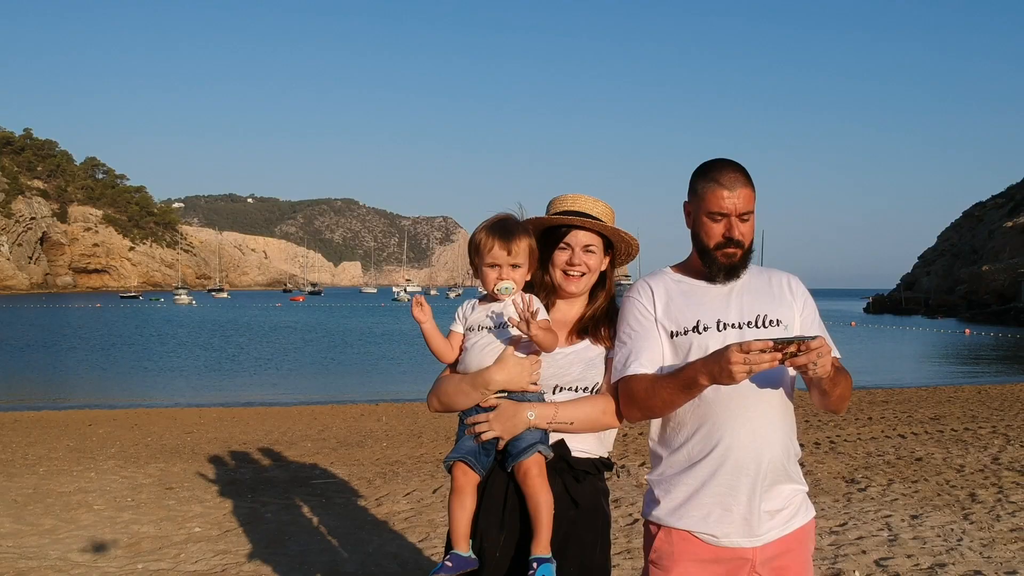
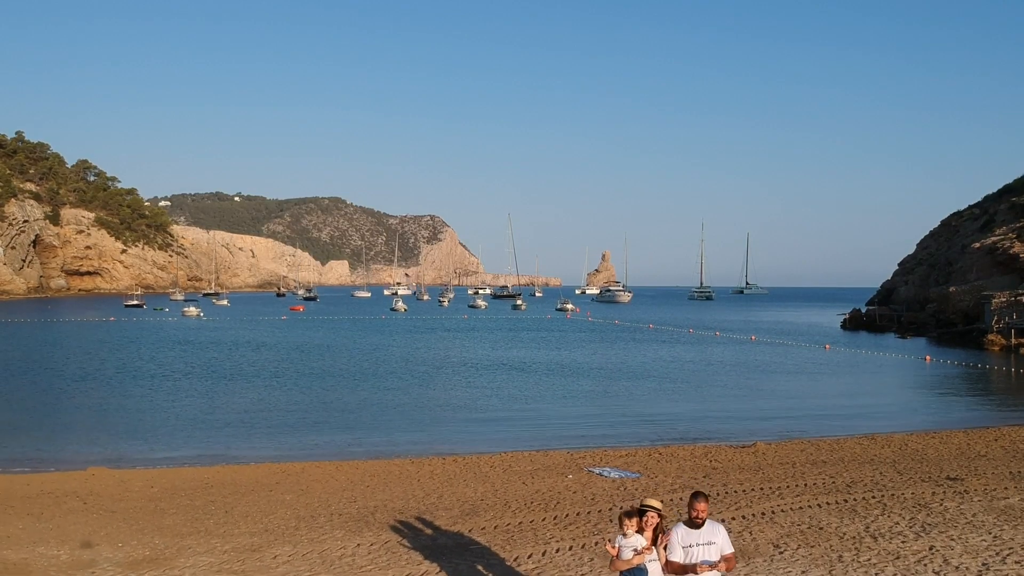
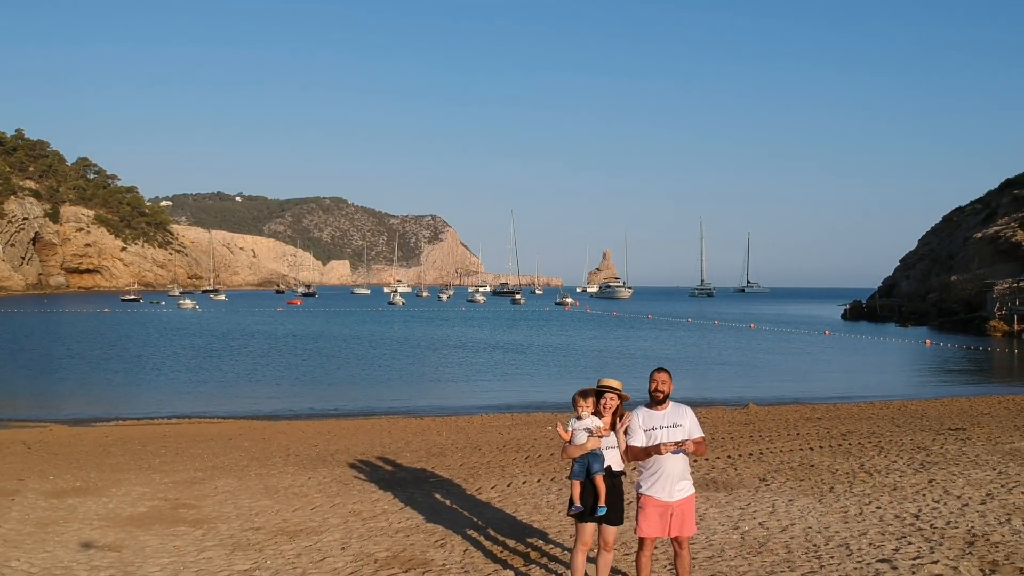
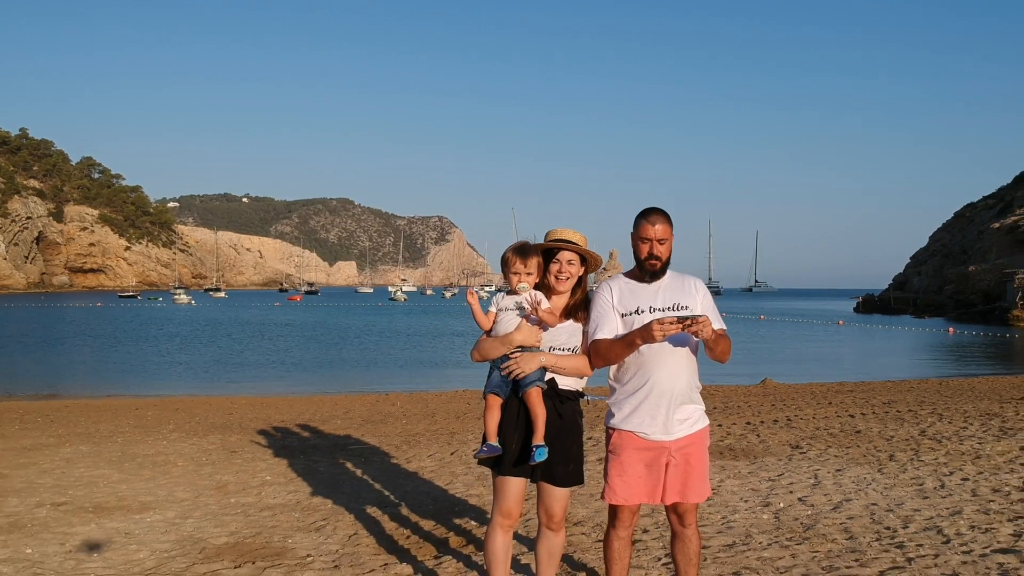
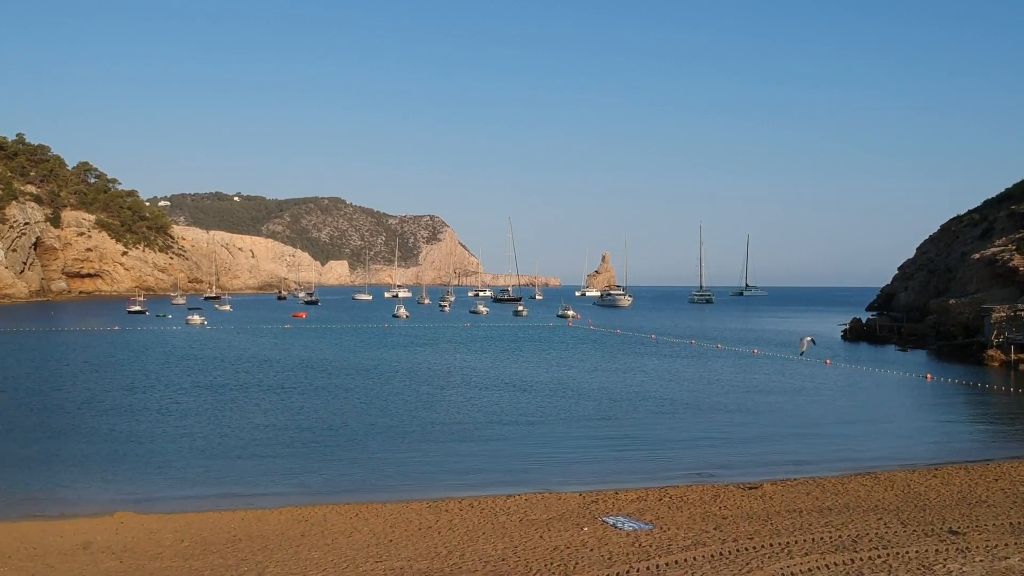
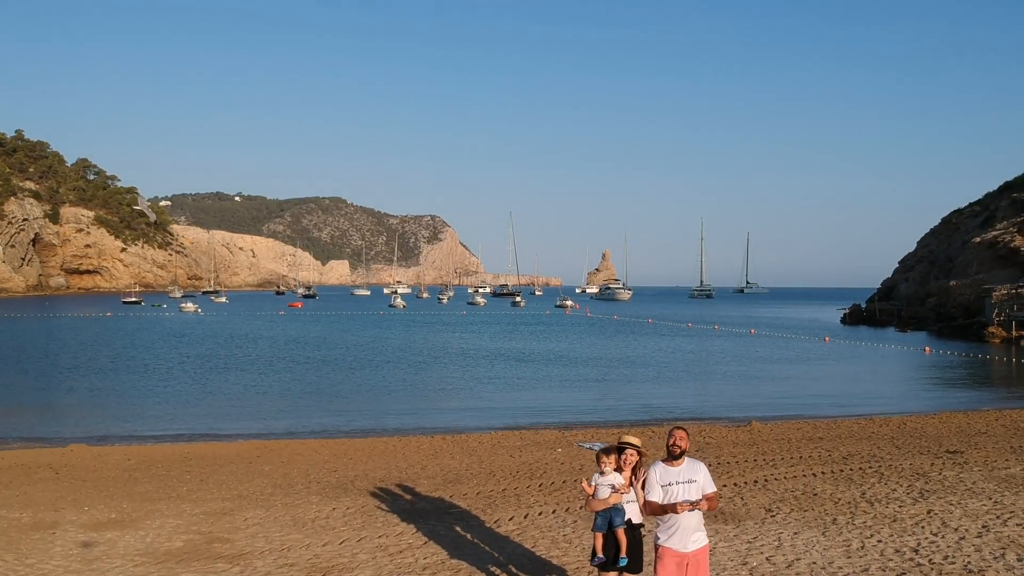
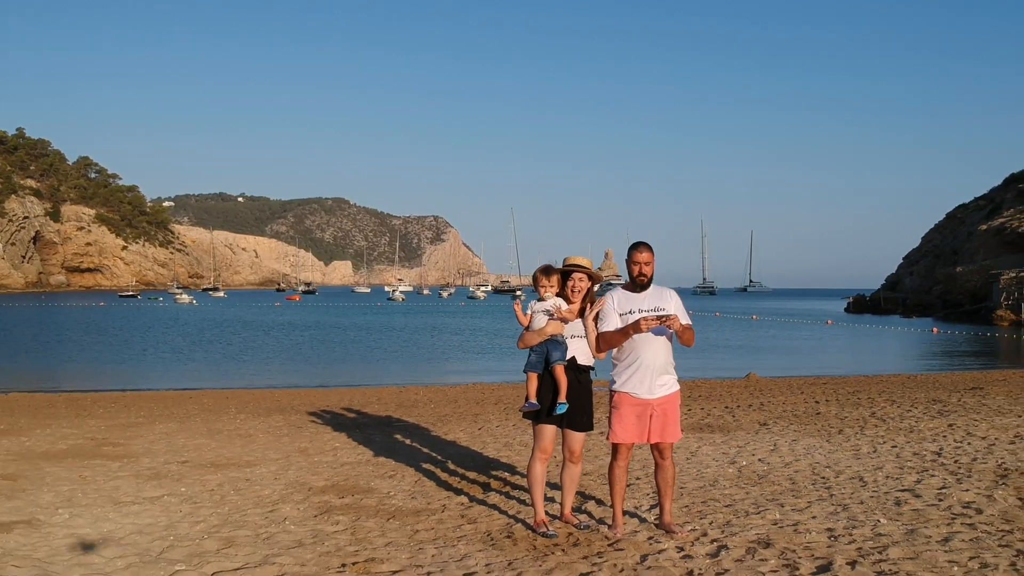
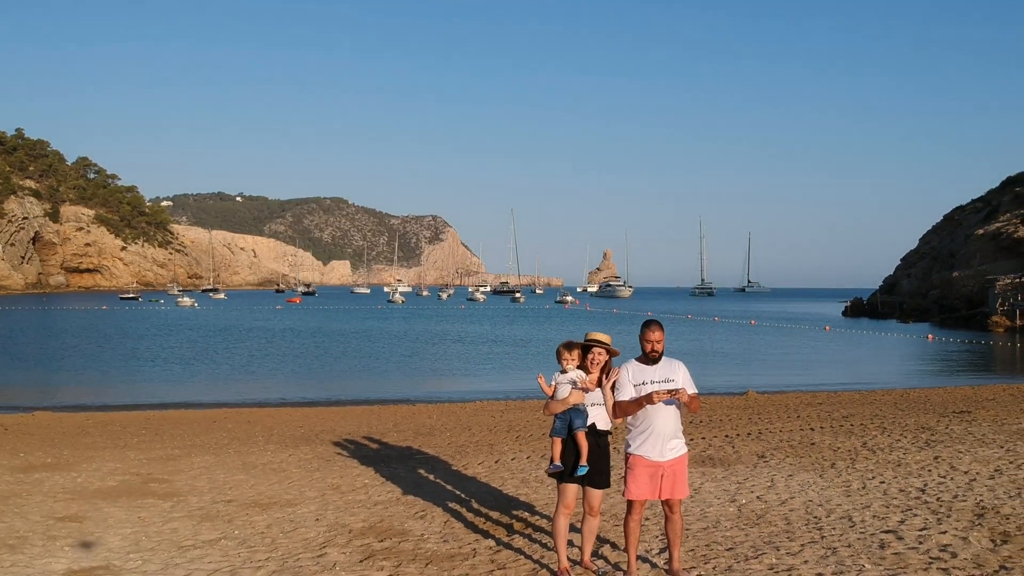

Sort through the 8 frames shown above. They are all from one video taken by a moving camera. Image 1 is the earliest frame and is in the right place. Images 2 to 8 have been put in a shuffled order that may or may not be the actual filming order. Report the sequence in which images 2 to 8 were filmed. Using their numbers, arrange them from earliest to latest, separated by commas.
4, 7, 8, 3, 6, 2, 5
